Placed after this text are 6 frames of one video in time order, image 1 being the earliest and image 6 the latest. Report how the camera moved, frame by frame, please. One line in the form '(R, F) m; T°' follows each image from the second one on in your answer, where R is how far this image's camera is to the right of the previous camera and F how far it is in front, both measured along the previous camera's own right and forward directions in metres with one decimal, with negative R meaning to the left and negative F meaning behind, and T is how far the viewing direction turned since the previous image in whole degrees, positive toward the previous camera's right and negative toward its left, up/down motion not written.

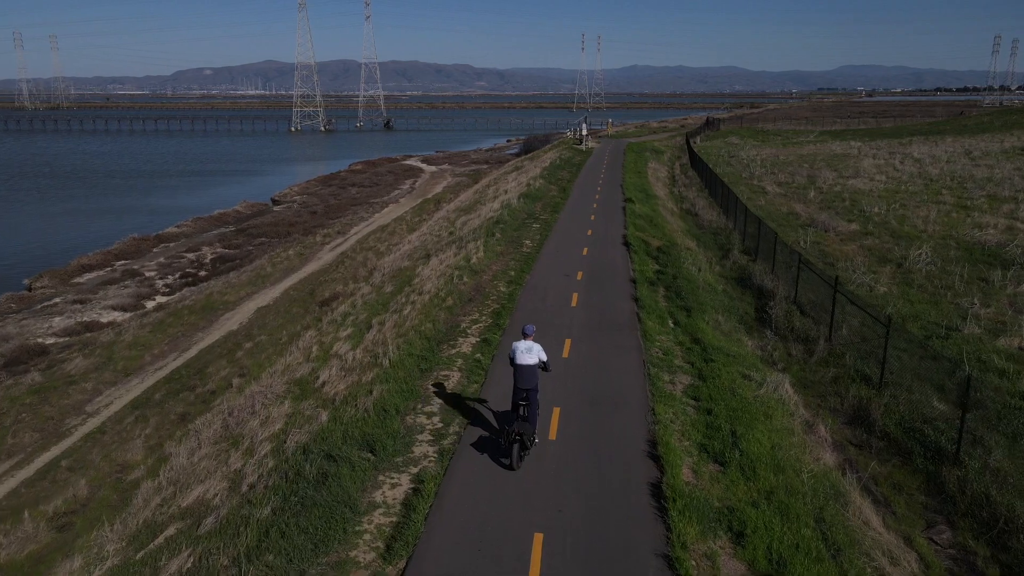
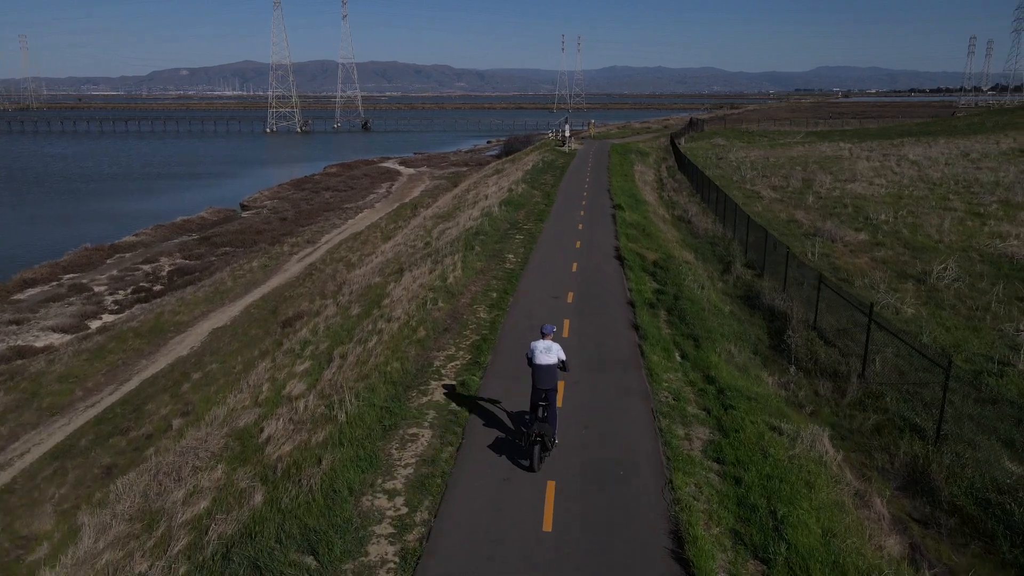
(0.0, +2.3) m; +1°
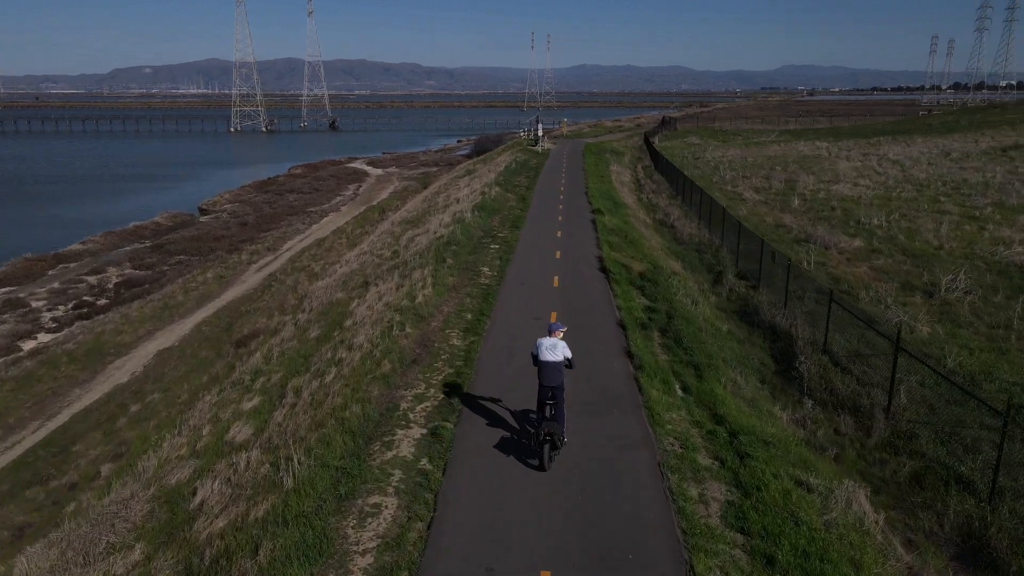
(-0.1, +1.8) m; +2°
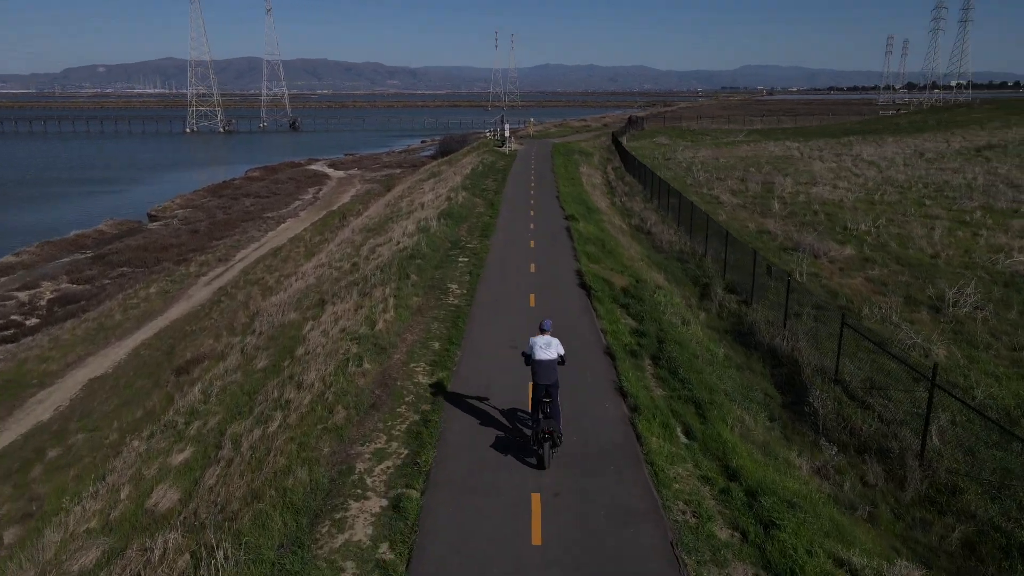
(-0.1, +1.8) m; +3°
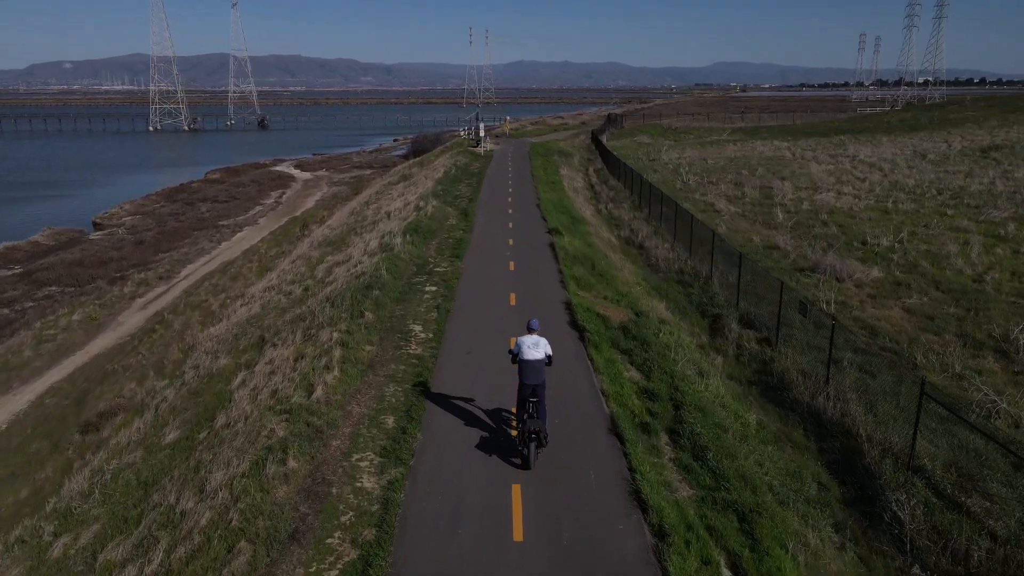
(0.0, +3.2) m; +2°
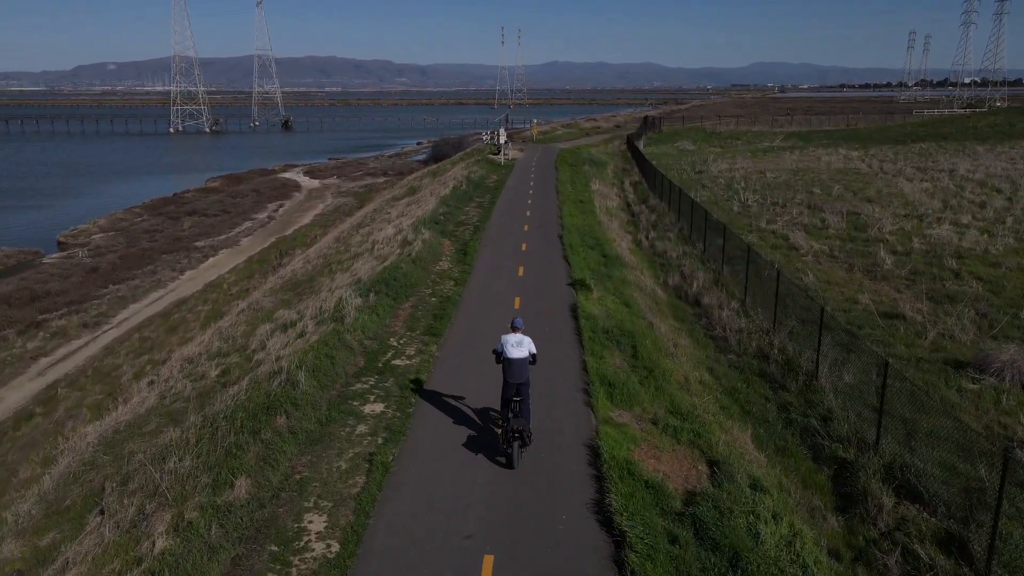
(+0.6, +6.7) m; -2°
